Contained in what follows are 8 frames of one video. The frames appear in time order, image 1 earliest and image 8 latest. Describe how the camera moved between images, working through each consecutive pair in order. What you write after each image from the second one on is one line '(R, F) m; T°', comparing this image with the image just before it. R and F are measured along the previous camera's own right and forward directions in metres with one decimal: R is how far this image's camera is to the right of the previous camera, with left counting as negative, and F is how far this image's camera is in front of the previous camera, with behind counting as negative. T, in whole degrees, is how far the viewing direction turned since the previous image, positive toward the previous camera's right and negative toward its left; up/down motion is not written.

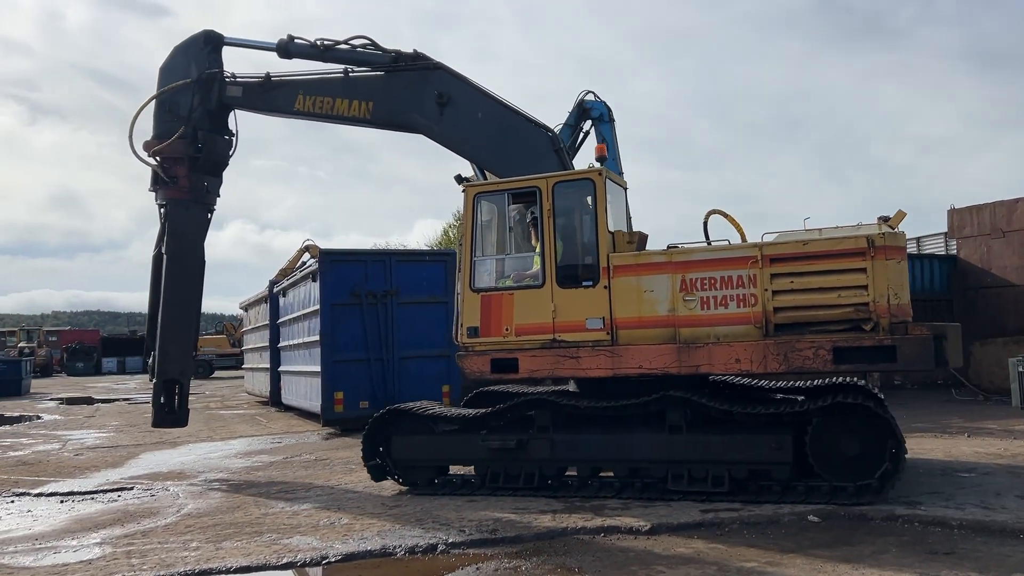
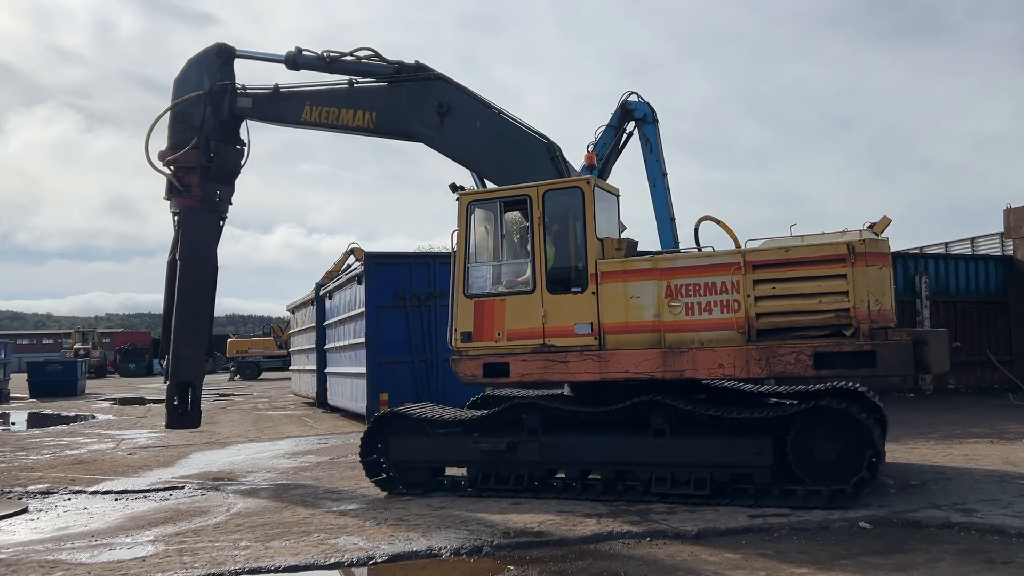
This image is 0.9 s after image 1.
(+0.4, -0.2) m; -2°
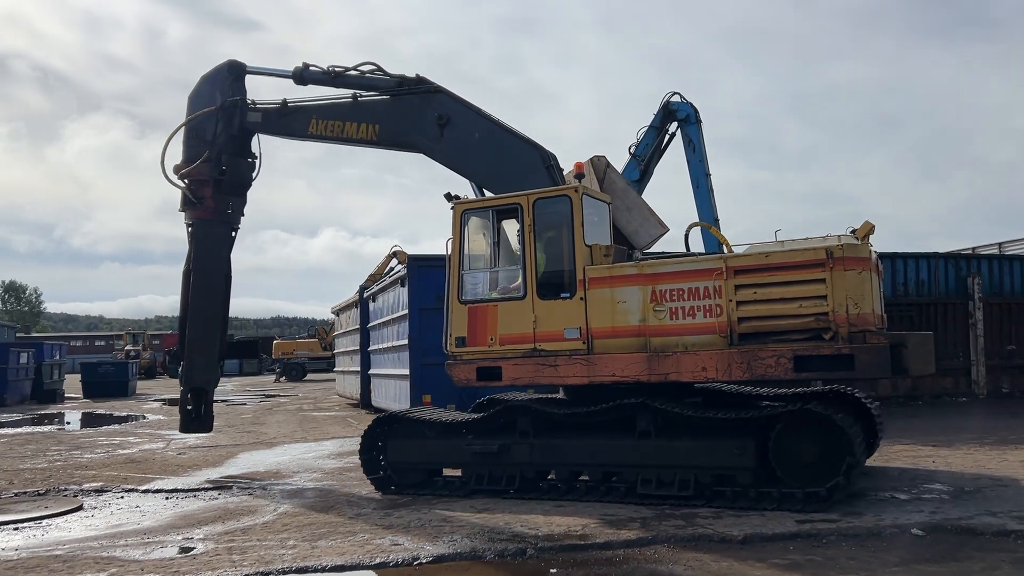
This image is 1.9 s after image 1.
(+0.4, -0.2) m; -2°
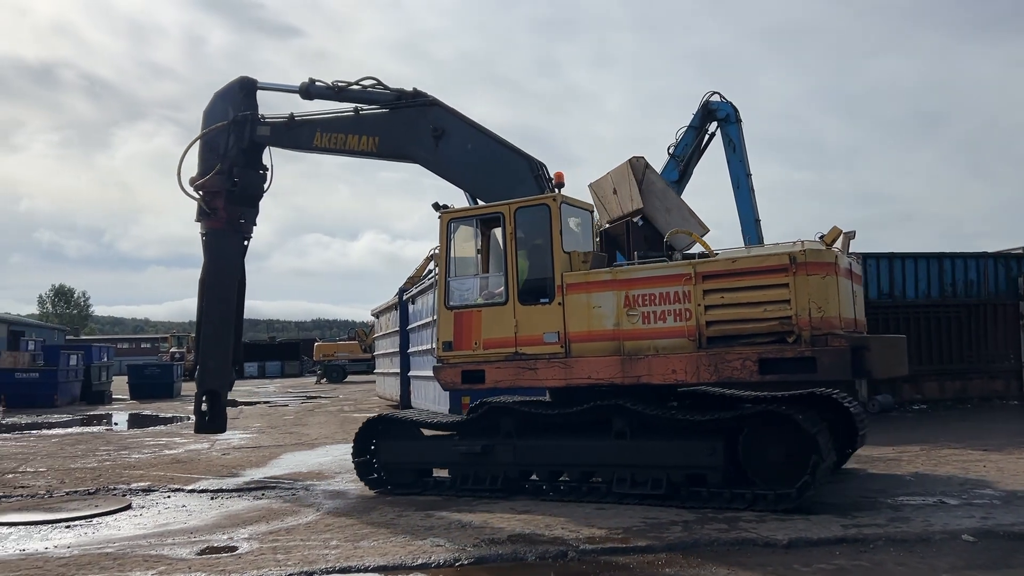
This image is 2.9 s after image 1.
(+0.5, -0.3) m; -3°
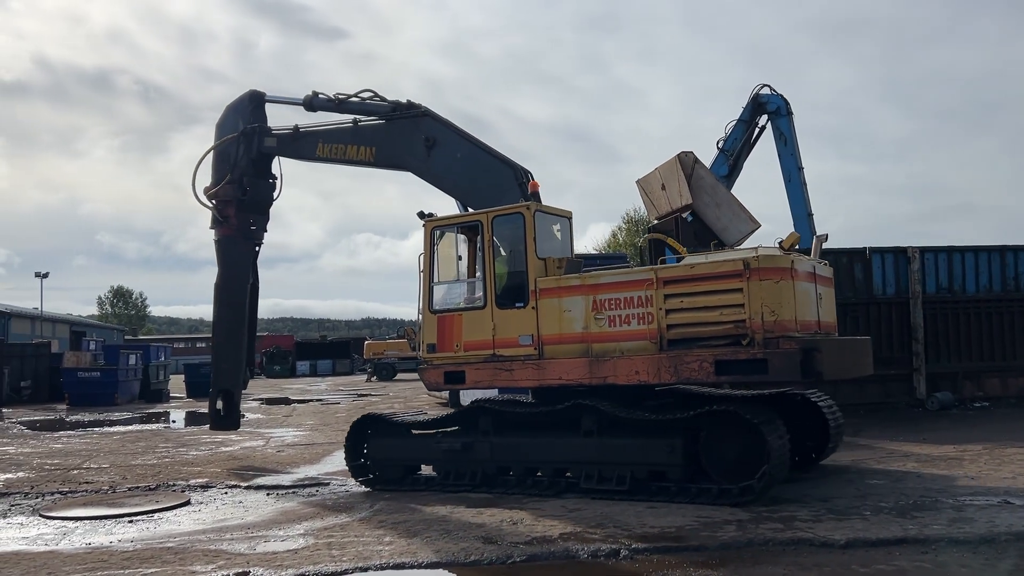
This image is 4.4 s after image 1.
(+0.6, -0.4) m; -3°
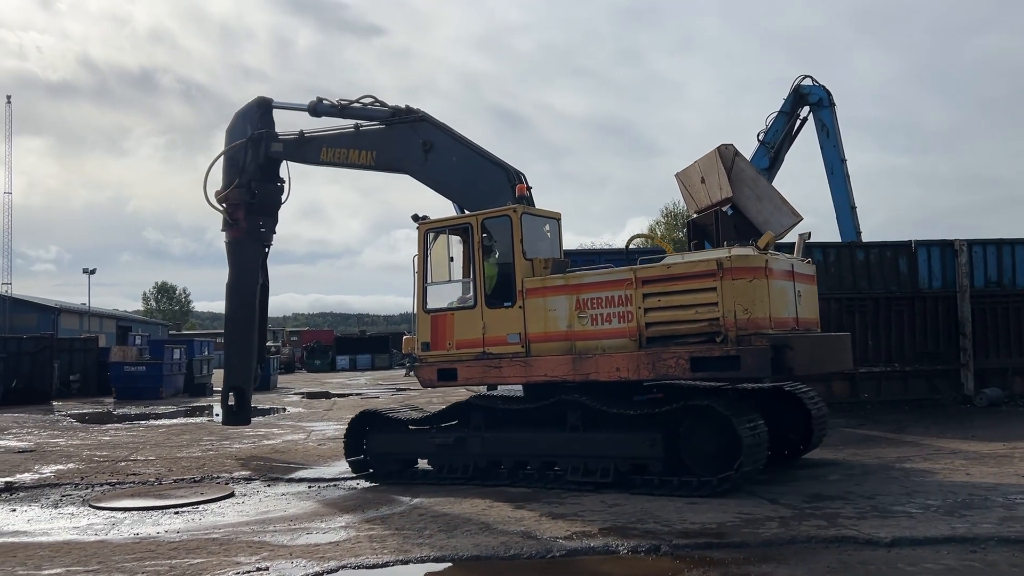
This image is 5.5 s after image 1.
(+0.4, -0.3) m; -2°
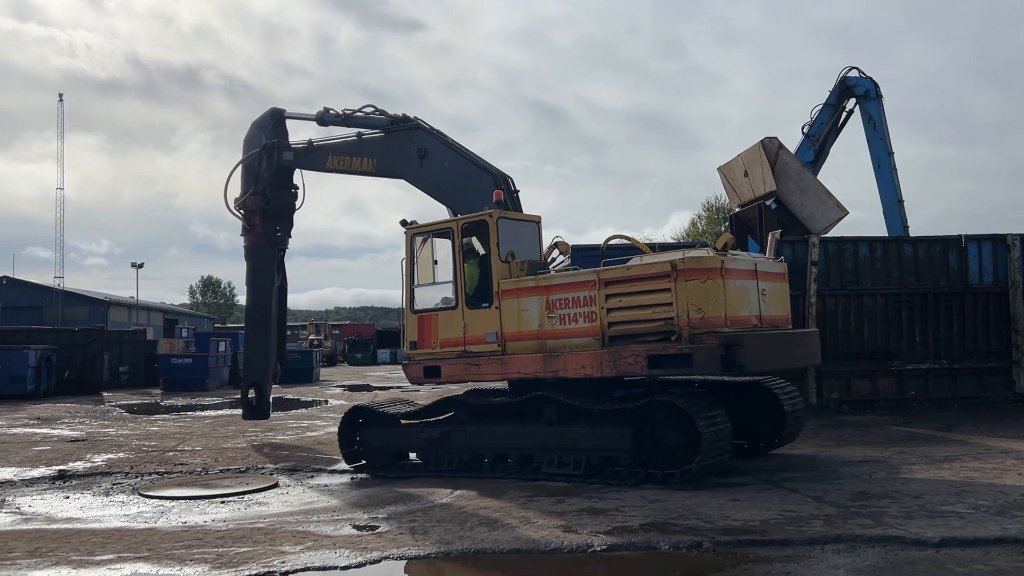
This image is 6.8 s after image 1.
(+0.6, -0.5) m; -3°
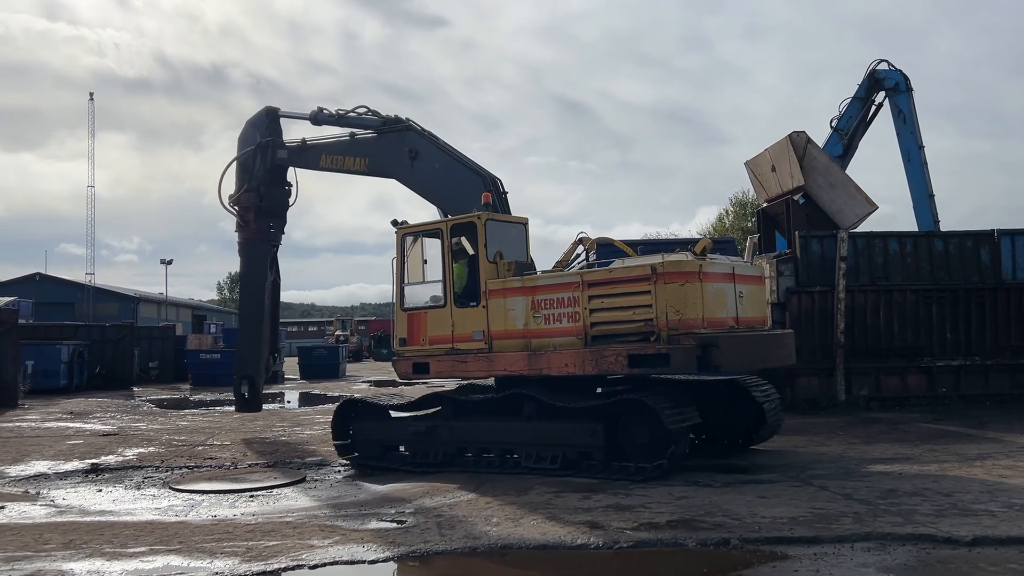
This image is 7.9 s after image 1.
(+0.4, -0.1) m; -2°
